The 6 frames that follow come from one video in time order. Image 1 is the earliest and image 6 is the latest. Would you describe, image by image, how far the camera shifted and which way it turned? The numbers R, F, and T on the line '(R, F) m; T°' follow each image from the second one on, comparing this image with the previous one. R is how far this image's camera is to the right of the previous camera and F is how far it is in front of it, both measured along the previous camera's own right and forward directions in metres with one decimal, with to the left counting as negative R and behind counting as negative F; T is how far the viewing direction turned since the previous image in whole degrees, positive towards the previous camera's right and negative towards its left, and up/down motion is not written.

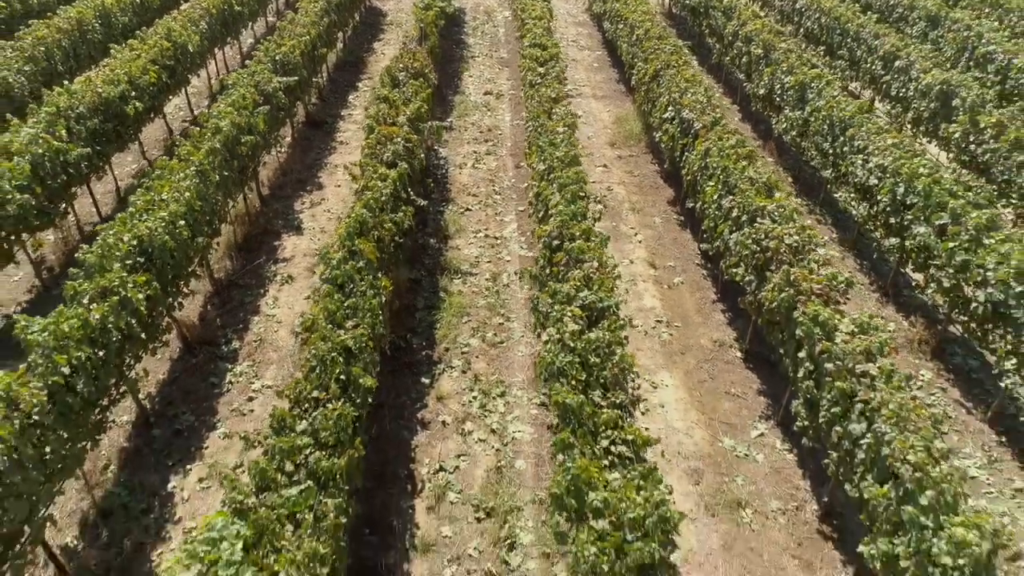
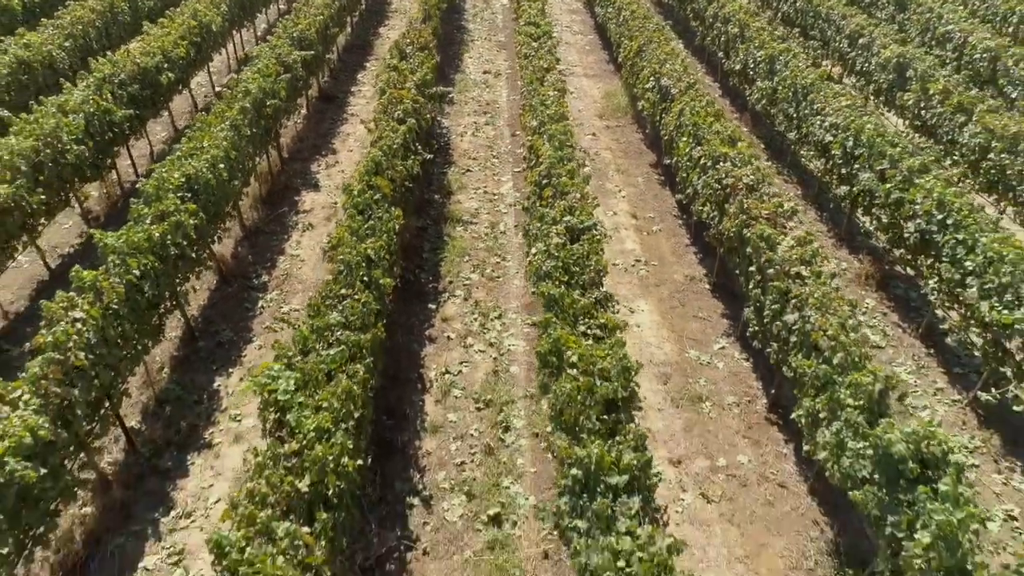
(+0.1, -1.6) m; 0°
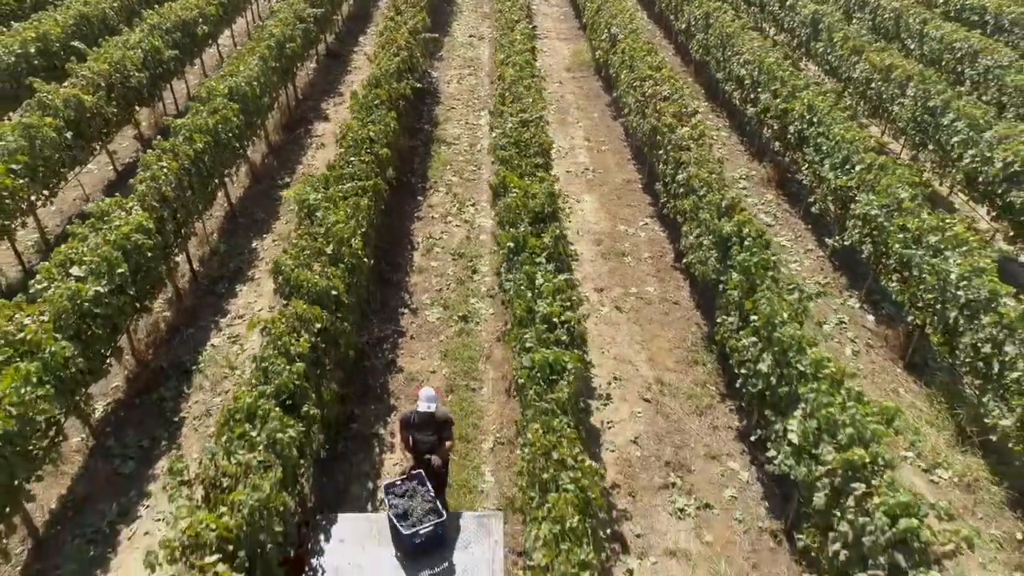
(+0.5, -3.4) m; 0°
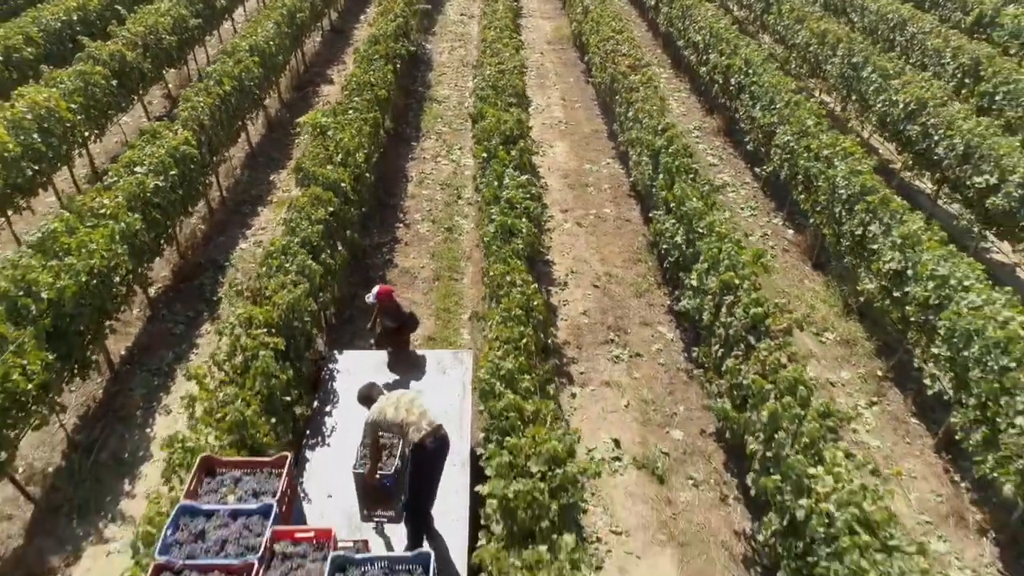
(+0.3, -2.5) m; 0°
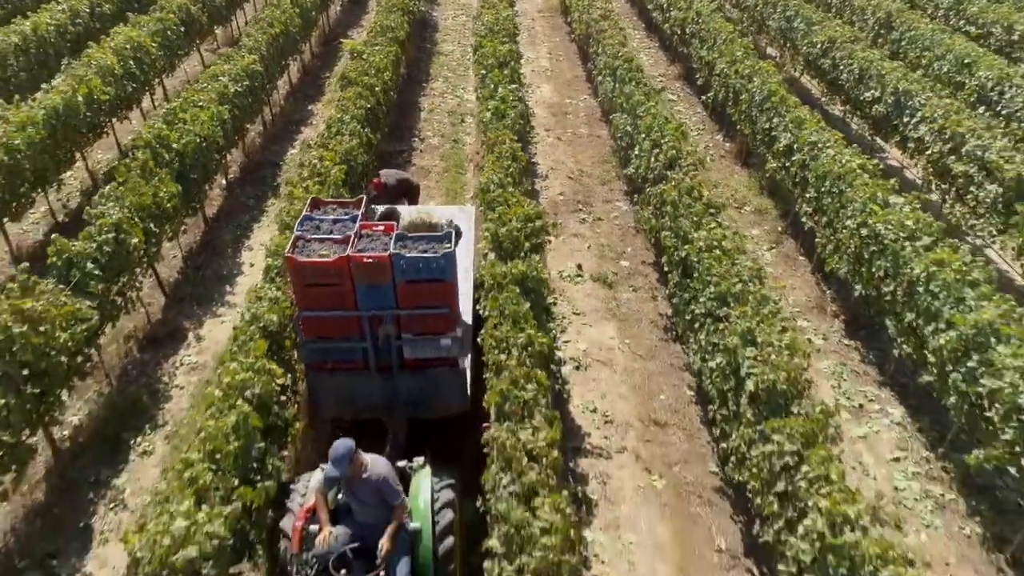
(+0.1, -3.8) m; 0°
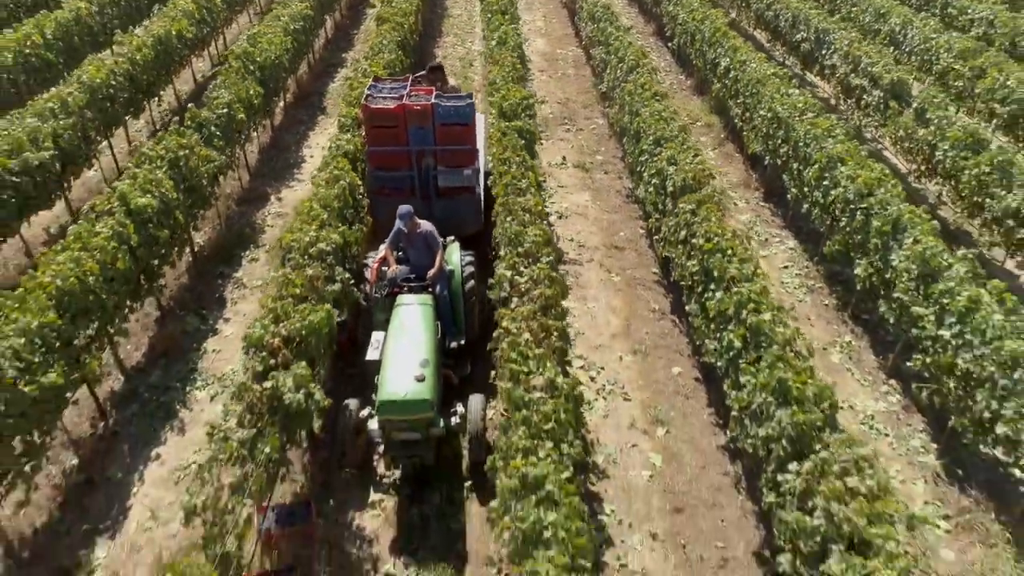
(0.0, -4.1) m; 0°
